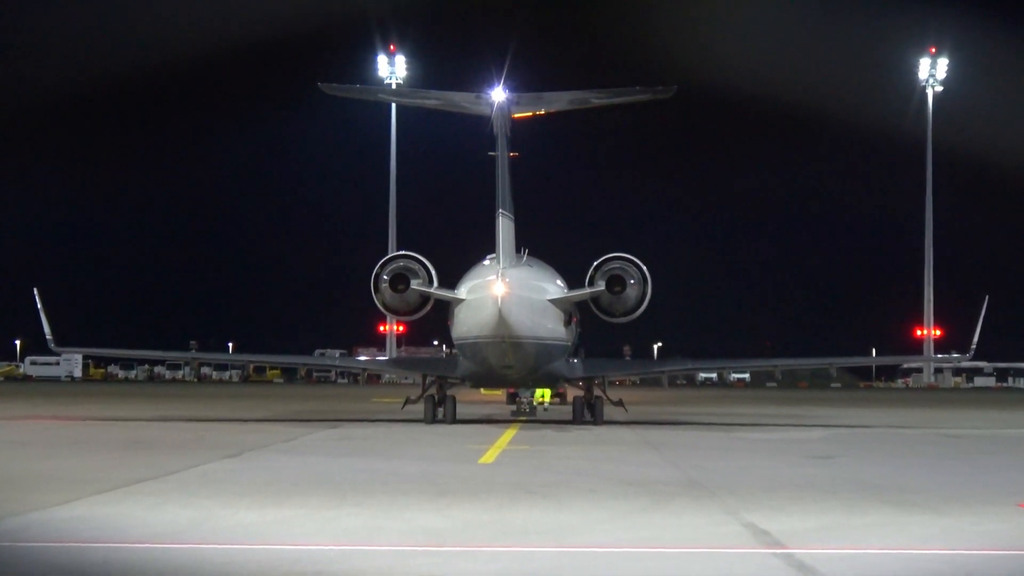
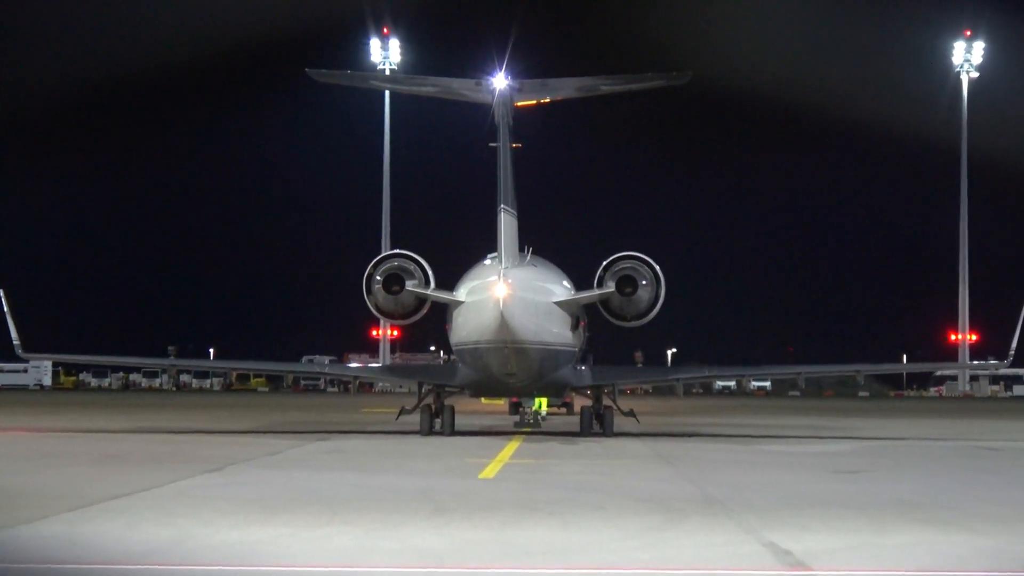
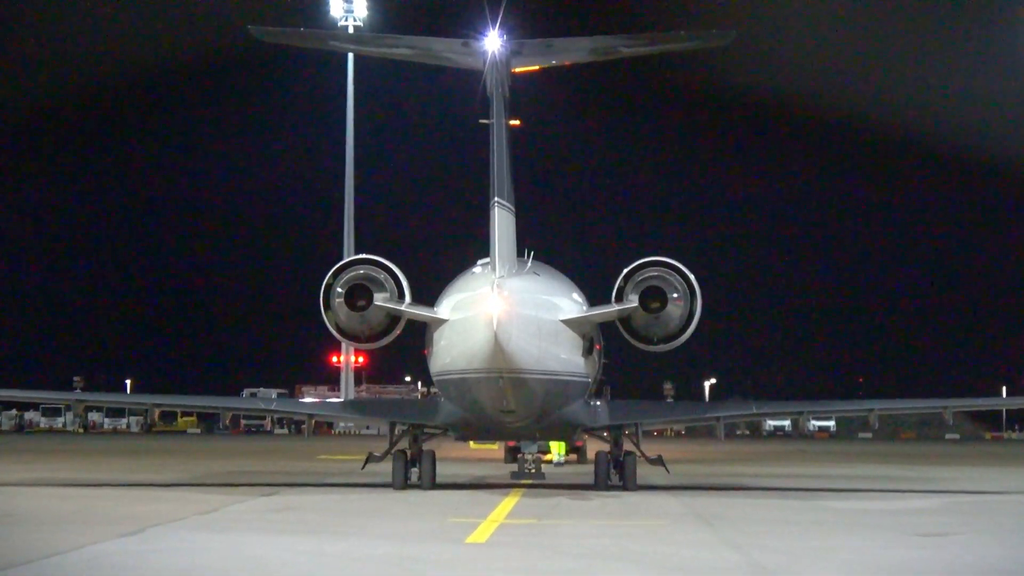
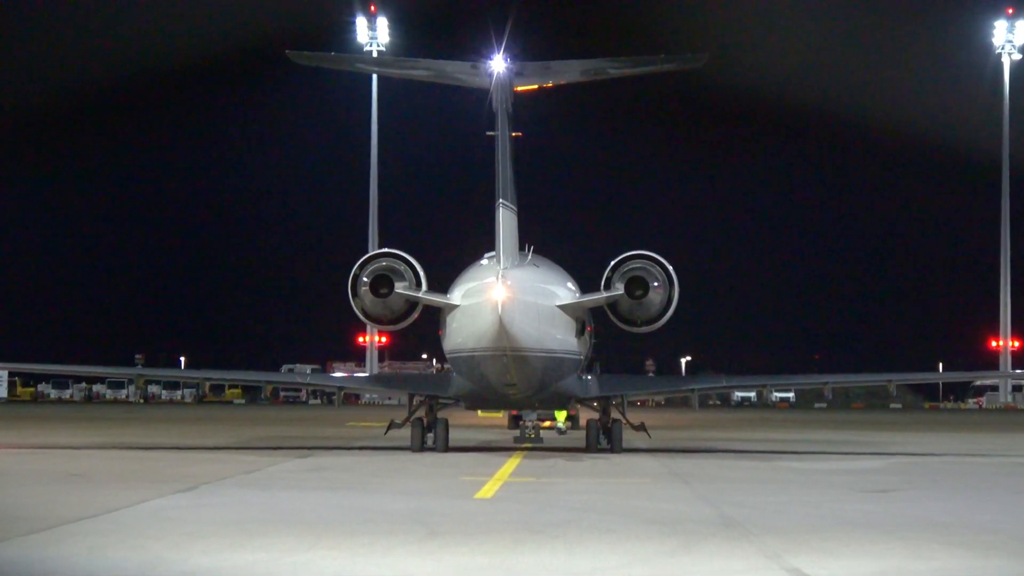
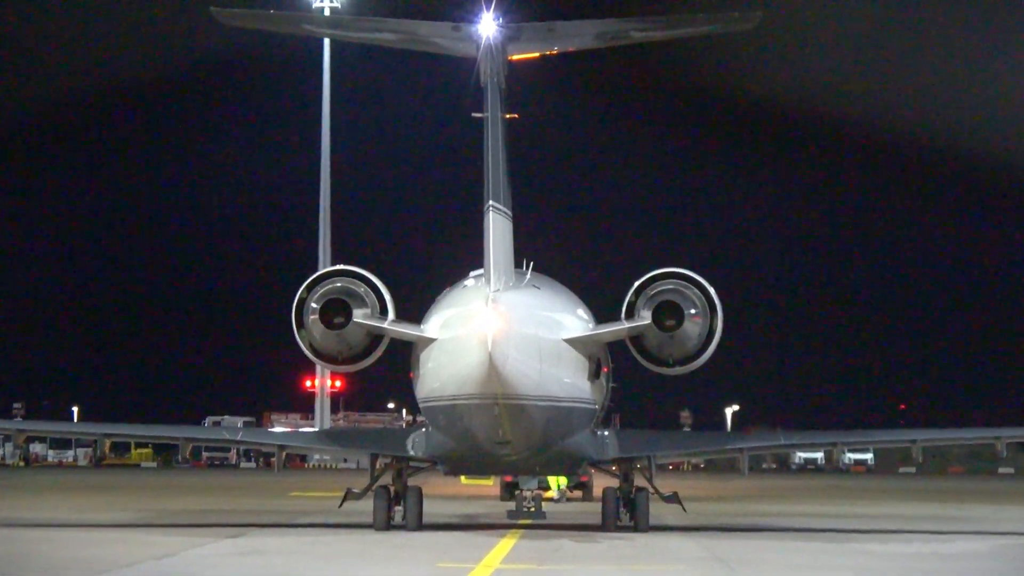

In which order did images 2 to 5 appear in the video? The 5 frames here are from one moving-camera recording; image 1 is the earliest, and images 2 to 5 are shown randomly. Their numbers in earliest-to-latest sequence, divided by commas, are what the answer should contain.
2, 4, 3, 5
